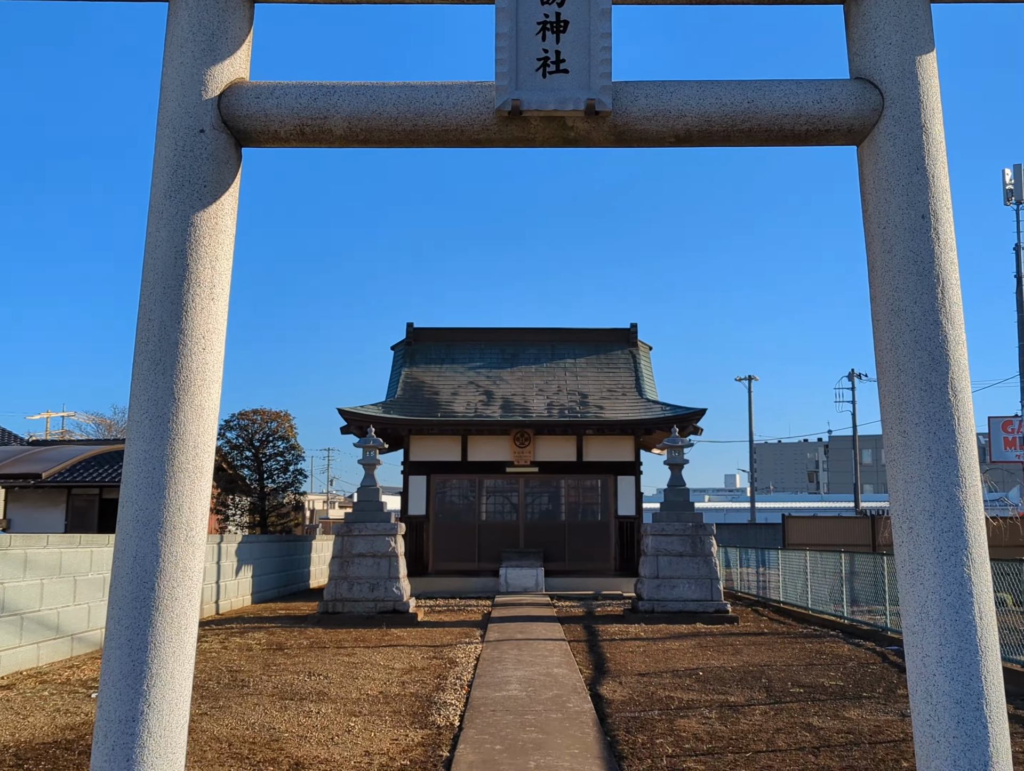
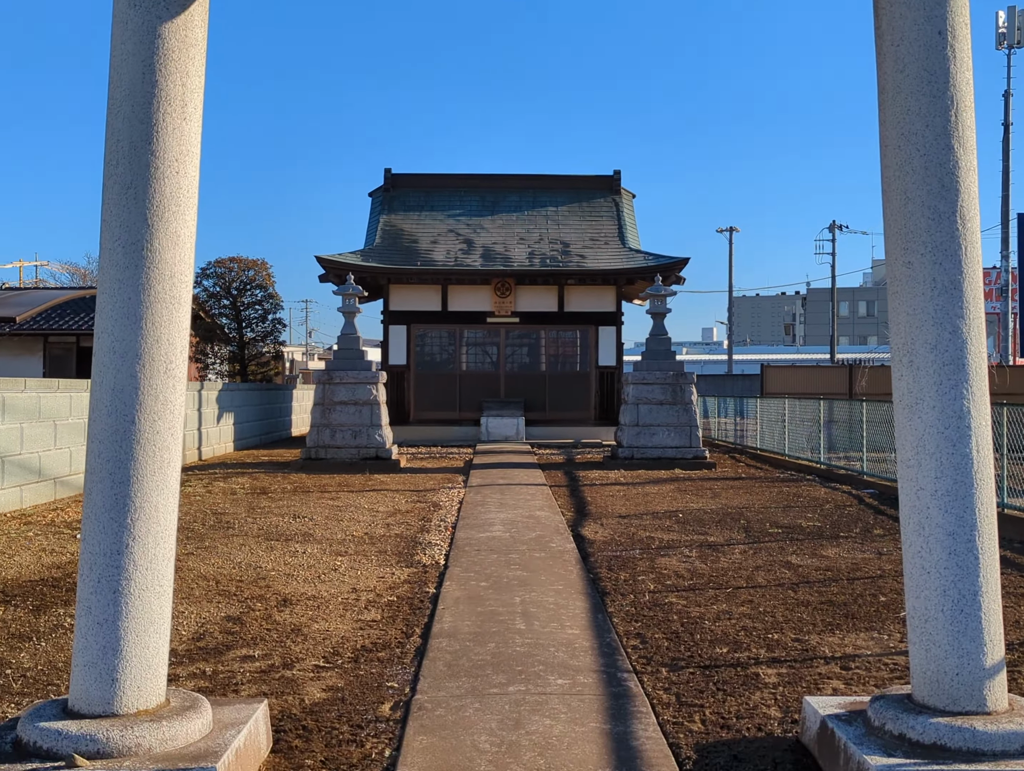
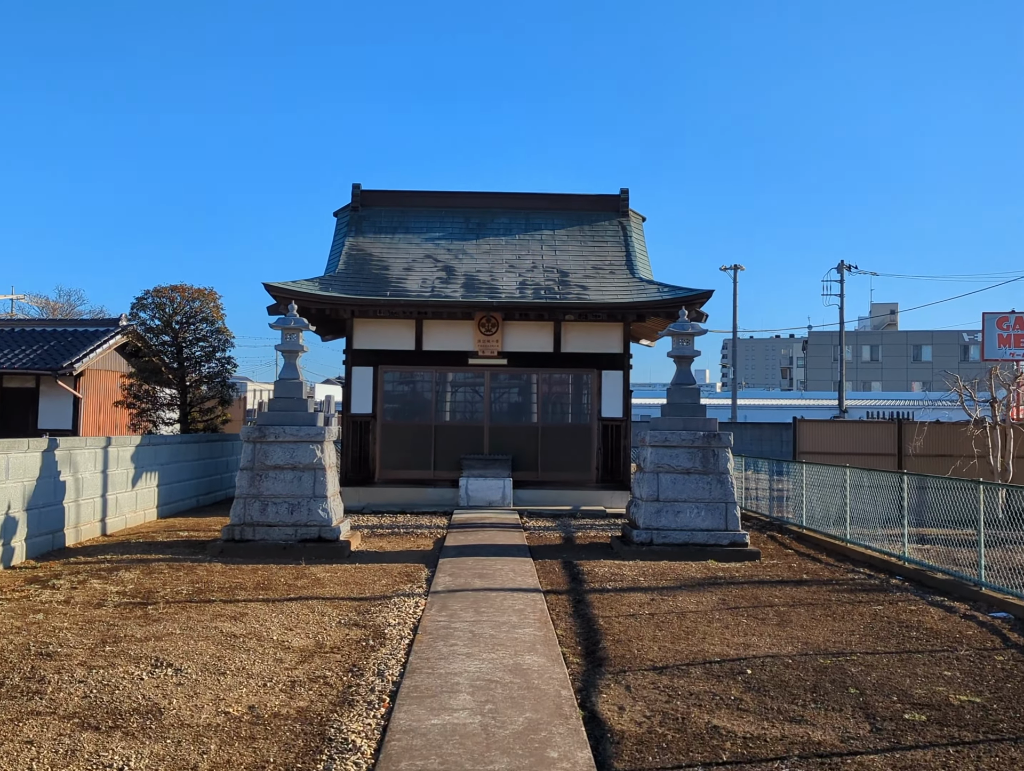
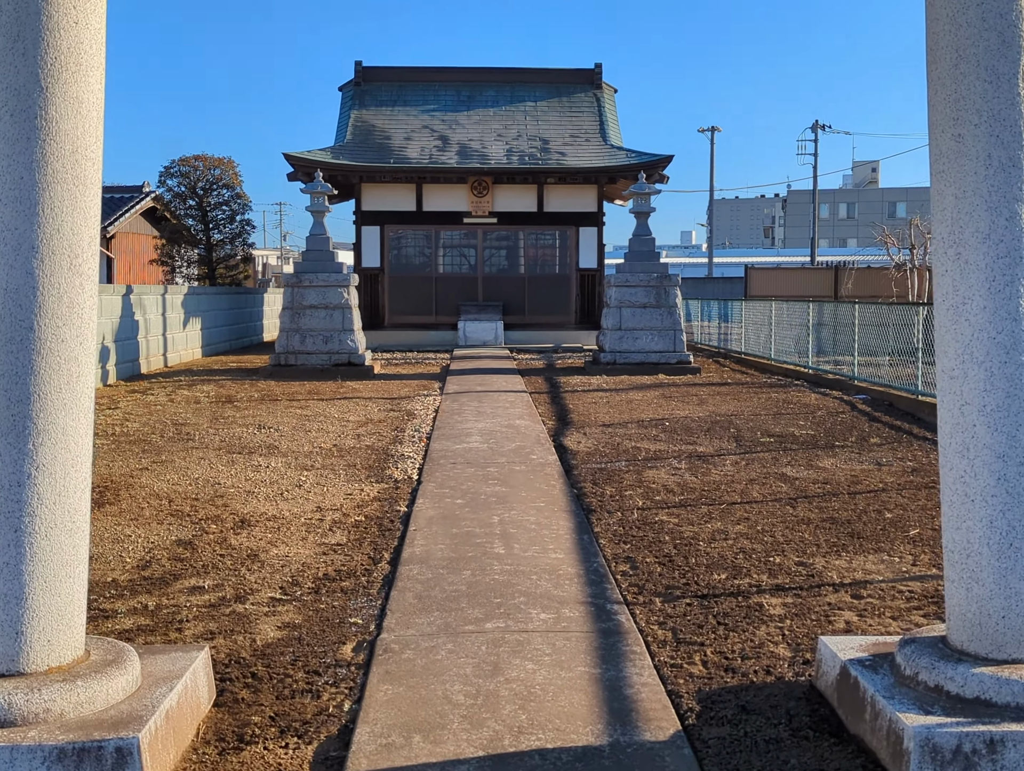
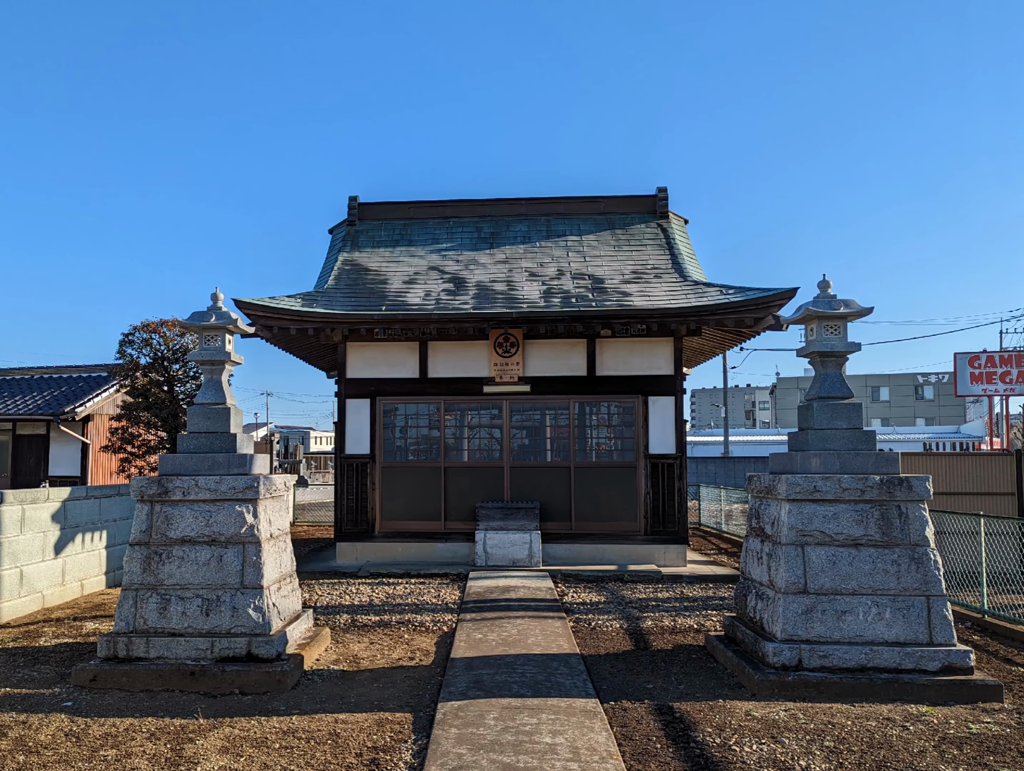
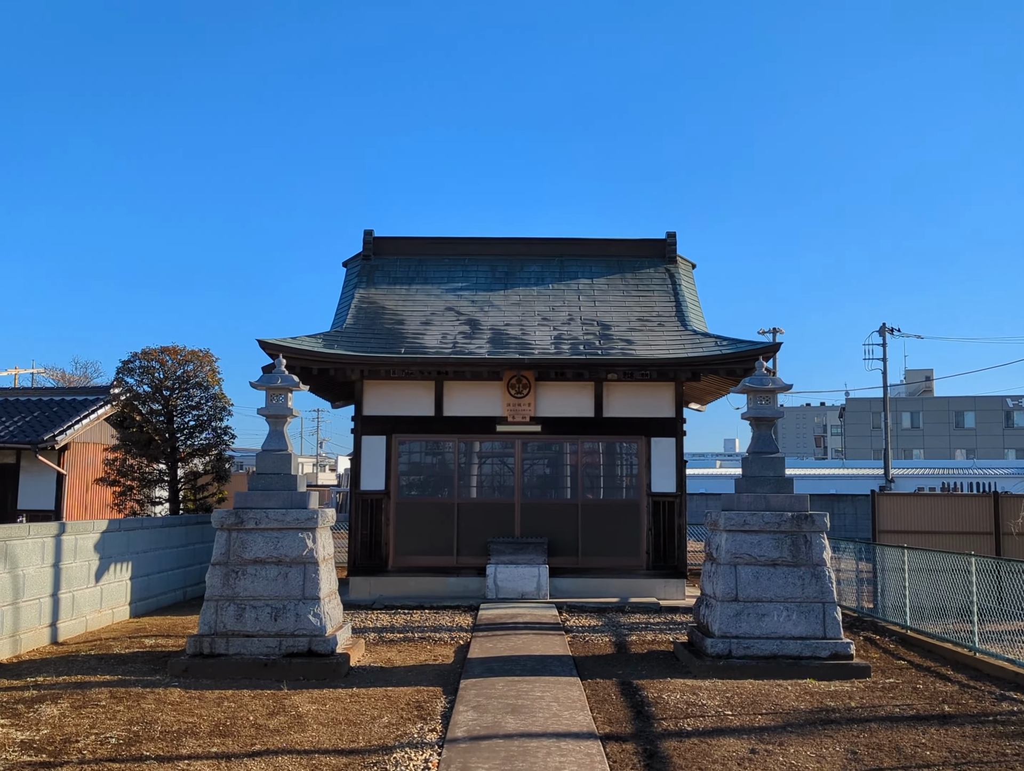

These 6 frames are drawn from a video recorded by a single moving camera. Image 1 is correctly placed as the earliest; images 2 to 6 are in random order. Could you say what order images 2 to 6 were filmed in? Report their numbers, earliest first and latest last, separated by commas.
2, 4, 3, 6, 5
